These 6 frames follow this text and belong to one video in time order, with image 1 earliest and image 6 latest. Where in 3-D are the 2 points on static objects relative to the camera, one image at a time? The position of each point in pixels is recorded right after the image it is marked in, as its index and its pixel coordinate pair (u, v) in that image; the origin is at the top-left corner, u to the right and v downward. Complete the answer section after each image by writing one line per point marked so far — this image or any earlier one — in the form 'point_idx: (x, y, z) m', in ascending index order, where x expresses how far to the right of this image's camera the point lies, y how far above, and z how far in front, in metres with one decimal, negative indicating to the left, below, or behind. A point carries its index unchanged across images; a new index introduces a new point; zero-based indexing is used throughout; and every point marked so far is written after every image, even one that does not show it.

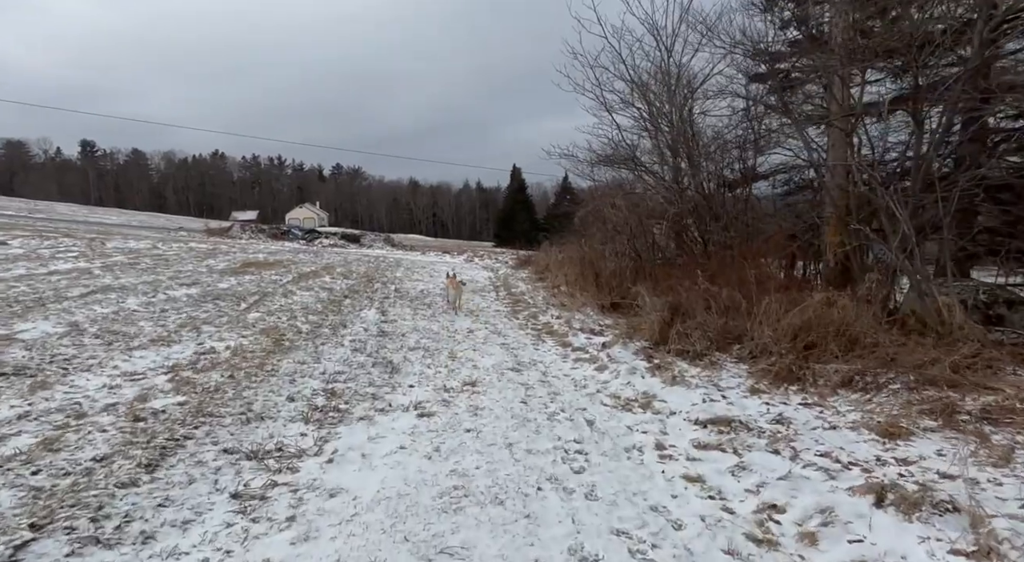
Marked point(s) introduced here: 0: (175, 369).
0: (-3.2, -0.8, +6.0) m
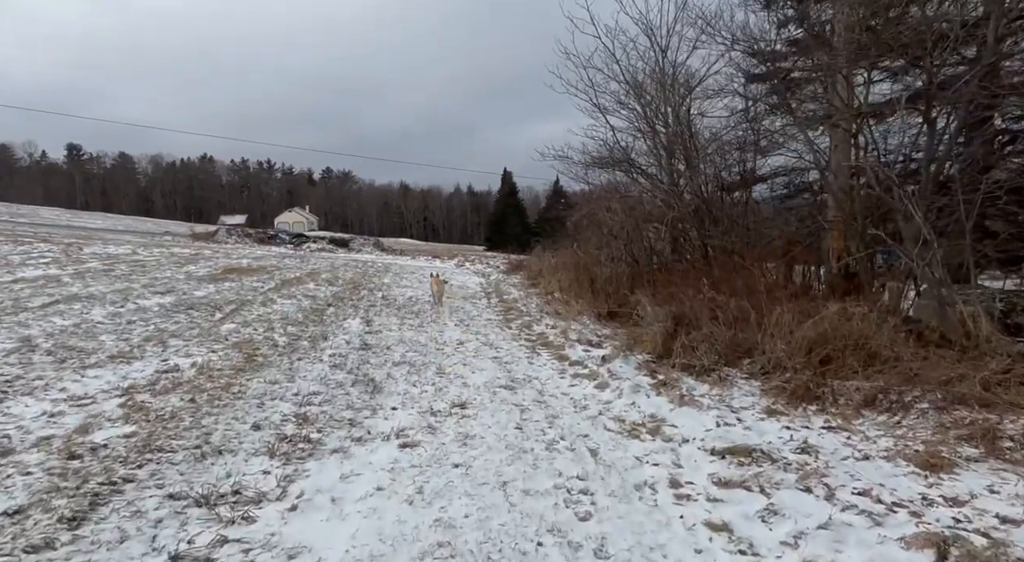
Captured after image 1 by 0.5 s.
0: (-3.2, -0.9, +5.4) m
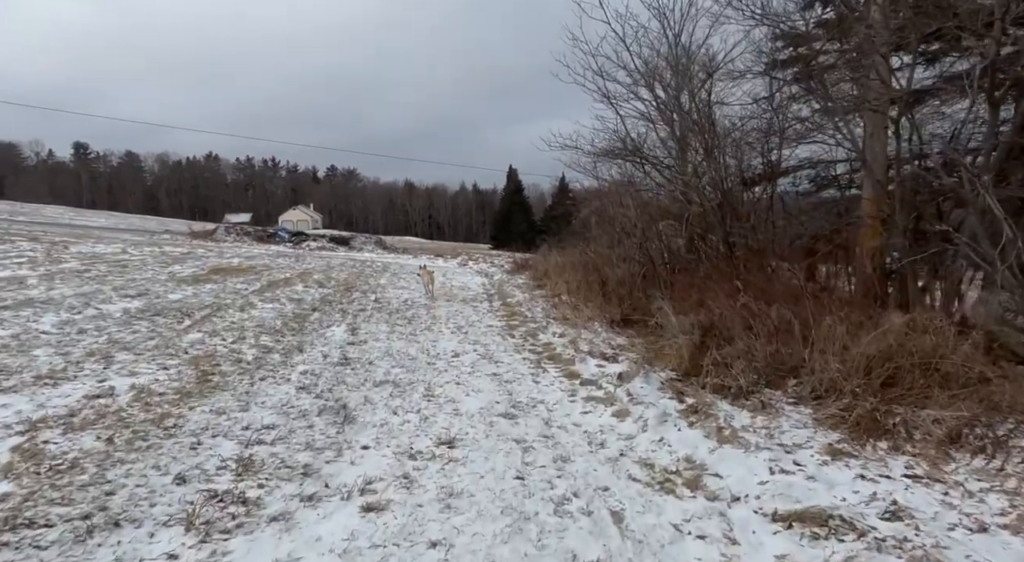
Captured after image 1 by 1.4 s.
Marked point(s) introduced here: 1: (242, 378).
0: (-3.2, -1.0, +4.4) m
1: (-2.5, -0.9, +6.0) m
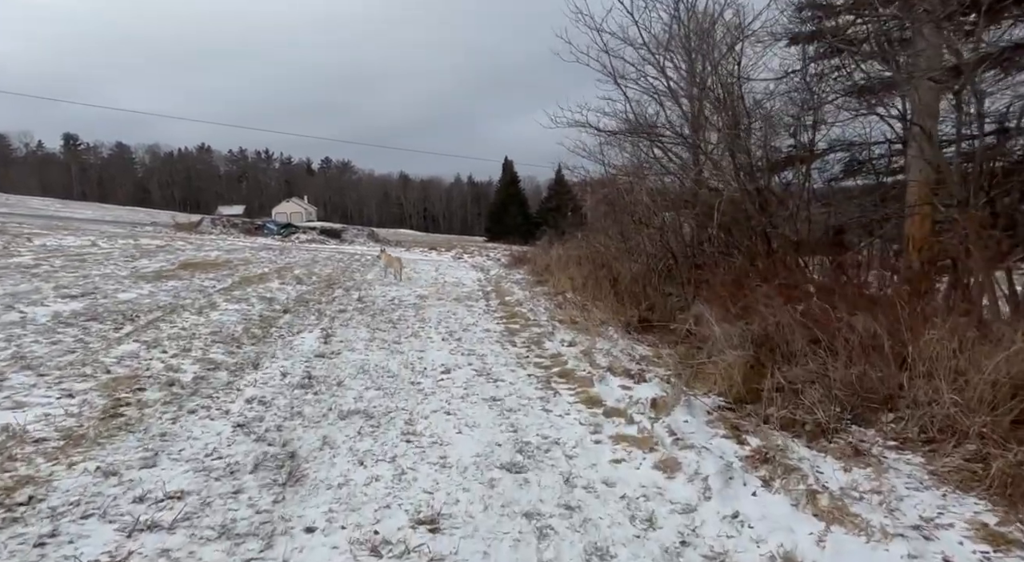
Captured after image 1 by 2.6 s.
0: (-3.2, -1.0, +2.9) m
1: (-2.5, -0.9, +4.6) m
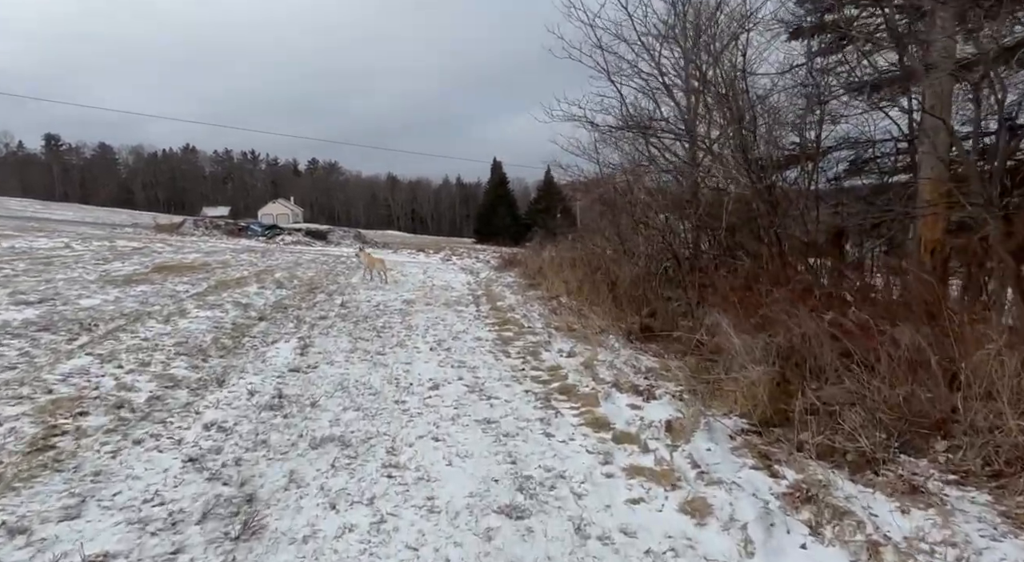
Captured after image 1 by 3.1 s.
0: (-3.2, -1.1, +2.3) m
1: (-2.5, -1.0, +4.0) m
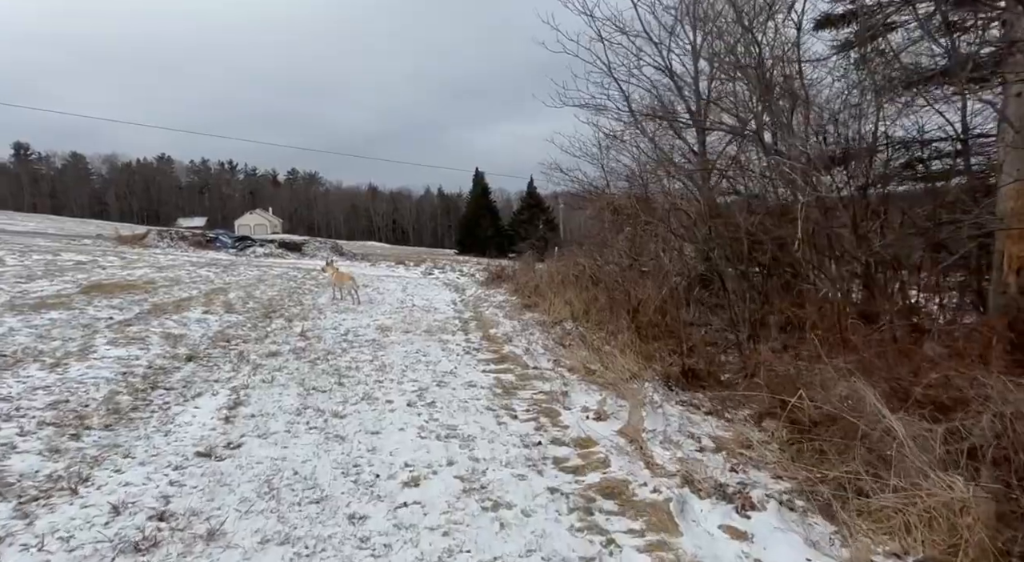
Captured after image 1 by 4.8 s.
0: (-3.0, -1.3, +0.2) m
1: (-2.4, -1.2, +1.9) m
